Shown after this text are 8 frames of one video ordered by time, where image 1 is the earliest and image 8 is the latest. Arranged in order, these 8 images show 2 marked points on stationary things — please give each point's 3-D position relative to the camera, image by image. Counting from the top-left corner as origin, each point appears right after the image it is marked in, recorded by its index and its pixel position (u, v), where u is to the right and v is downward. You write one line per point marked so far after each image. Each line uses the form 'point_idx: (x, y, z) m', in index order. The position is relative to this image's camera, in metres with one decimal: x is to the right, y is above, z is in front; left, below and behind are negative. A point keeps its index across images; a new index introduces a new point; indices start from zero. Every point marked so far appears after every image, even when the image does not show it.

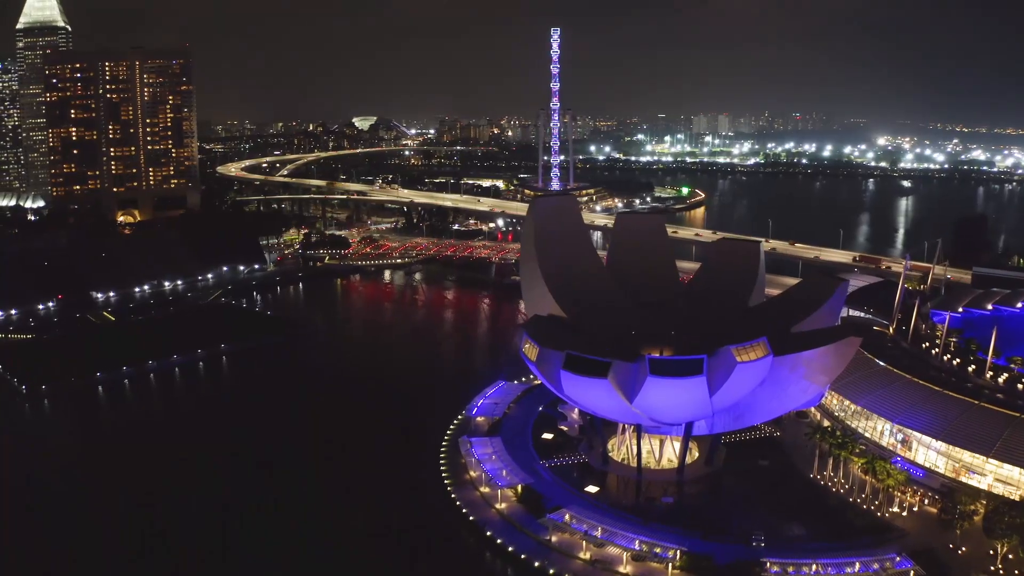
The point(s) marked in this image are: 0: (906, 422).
0: (+5.7, -2.0, +11.2) m
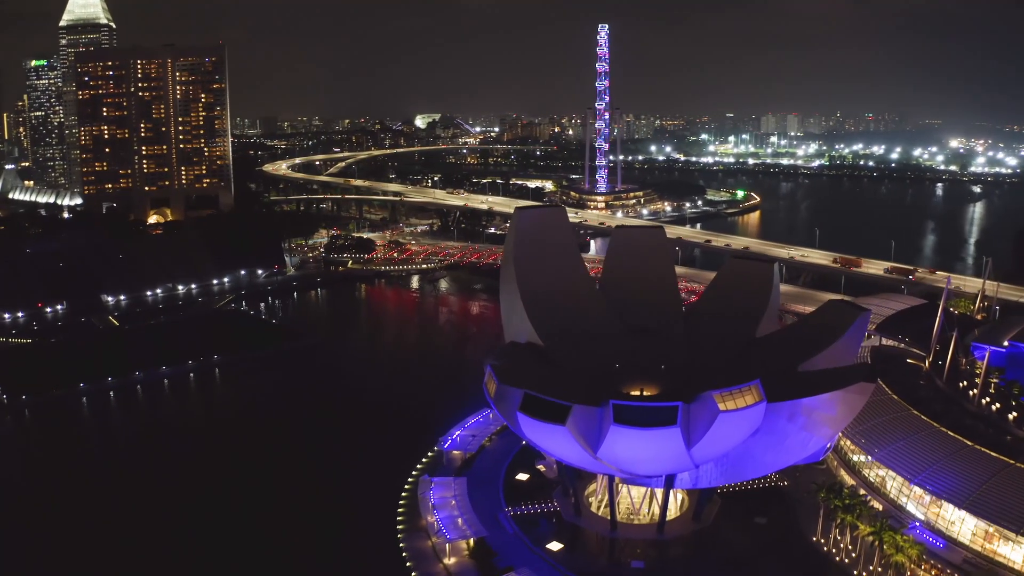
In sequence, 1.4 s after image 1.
0: (+5.2, -2.4, +9.5) m
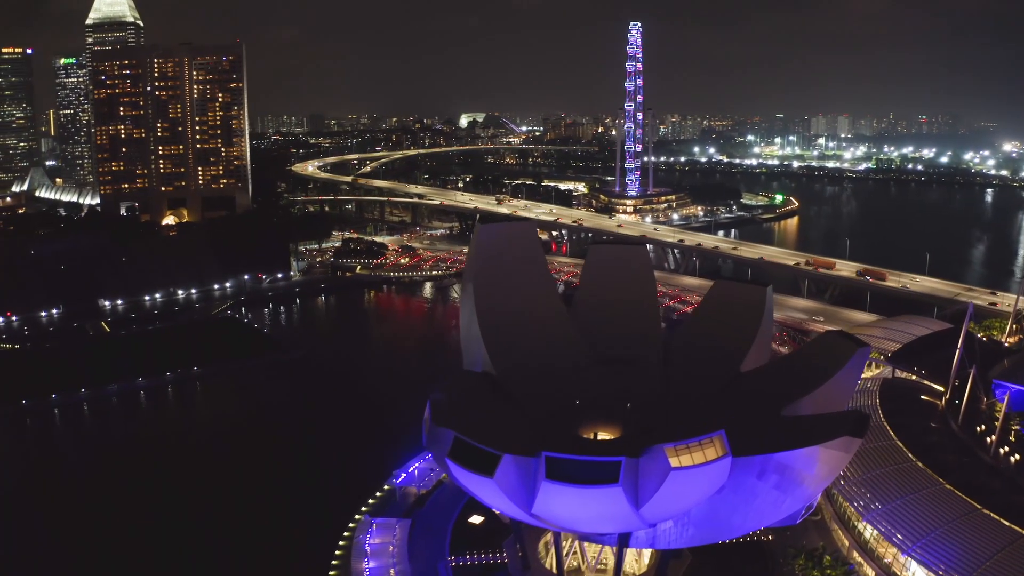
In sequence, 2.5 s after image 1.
0: (+4.5, -2.9, +8.2) m
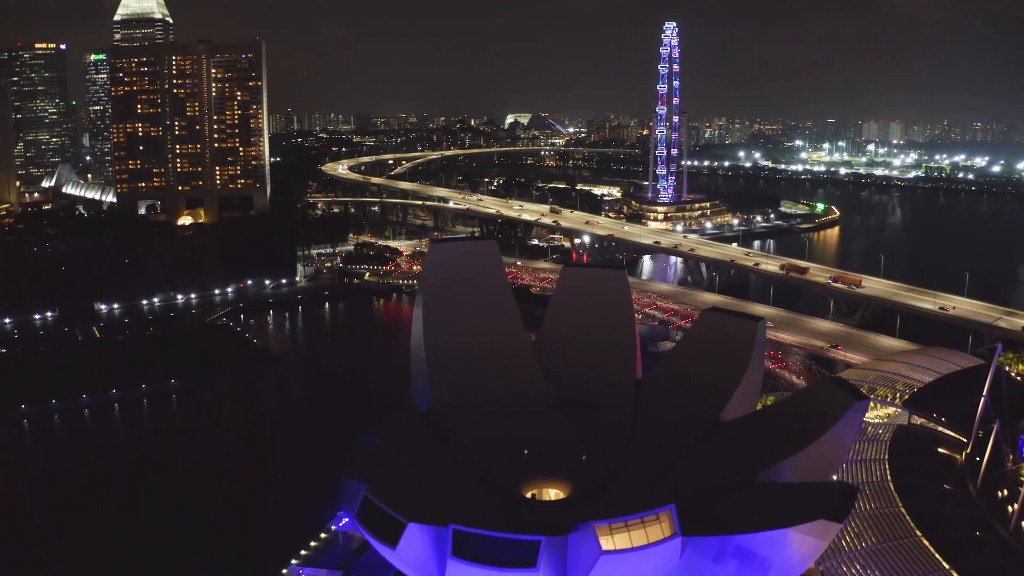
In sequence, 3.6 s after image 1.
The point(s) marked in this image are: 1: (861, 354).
0: (+3.7, -3.3, +6.9) m
1: (+8.4, -1.6, +18.3) m
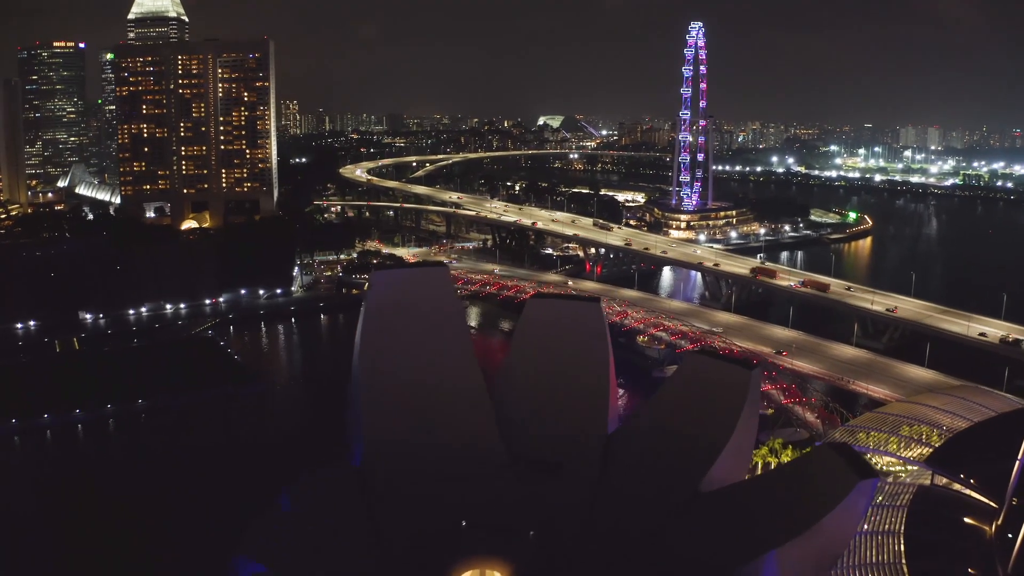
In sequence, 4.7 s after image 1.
0: (+3.0, -3.8, +5.5) m
1: (+8.2, -2.2, +16.8) m
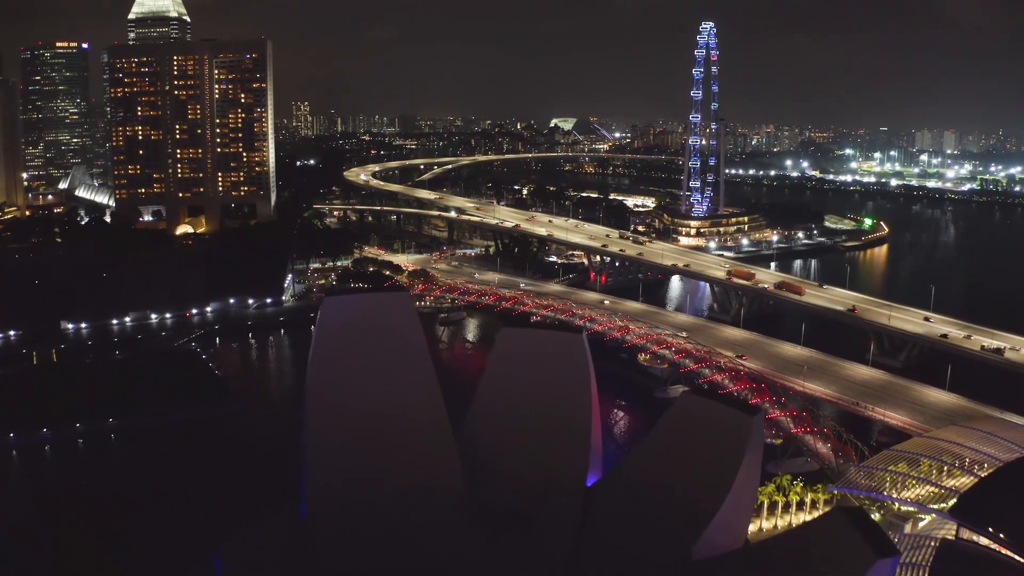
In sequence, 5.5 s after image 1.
0: (+2.7, -4.1, +4.5) m
1: (+8.0, -2.6, +15.7) m
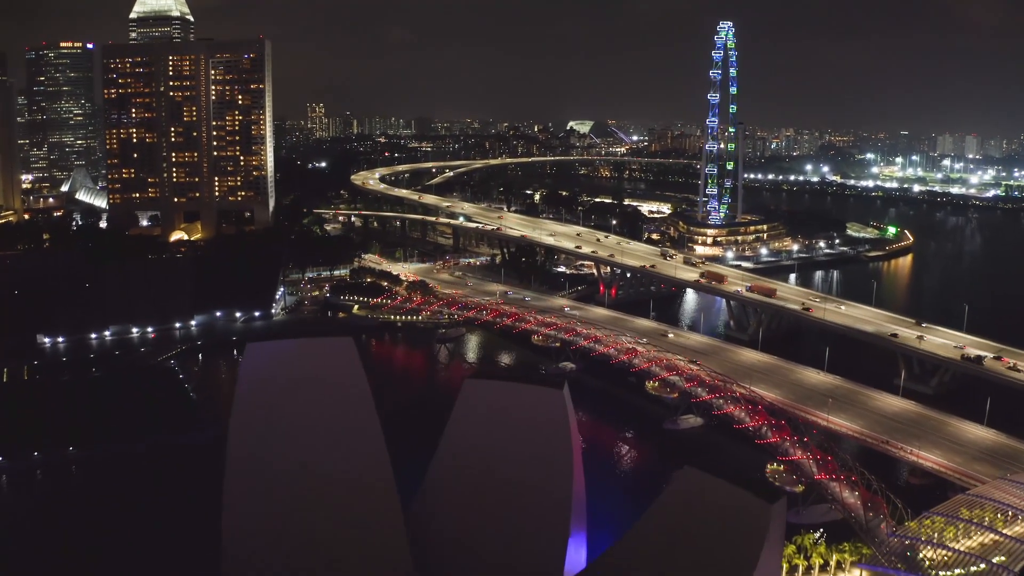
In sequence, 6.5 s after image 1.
0: (+2.3, -4.5, +3.1) m
1: (+7.9, -3.1, +14.1) m
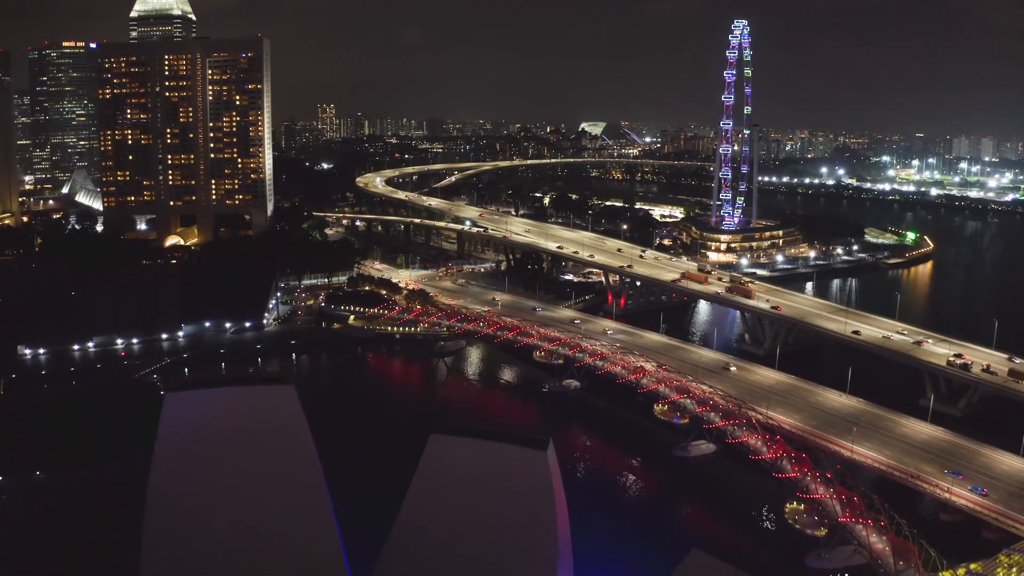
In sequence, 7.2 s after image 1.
0: (+2.0, -4.8, +1.9) m
1: (+7.8, -3.4, +12.9) m
